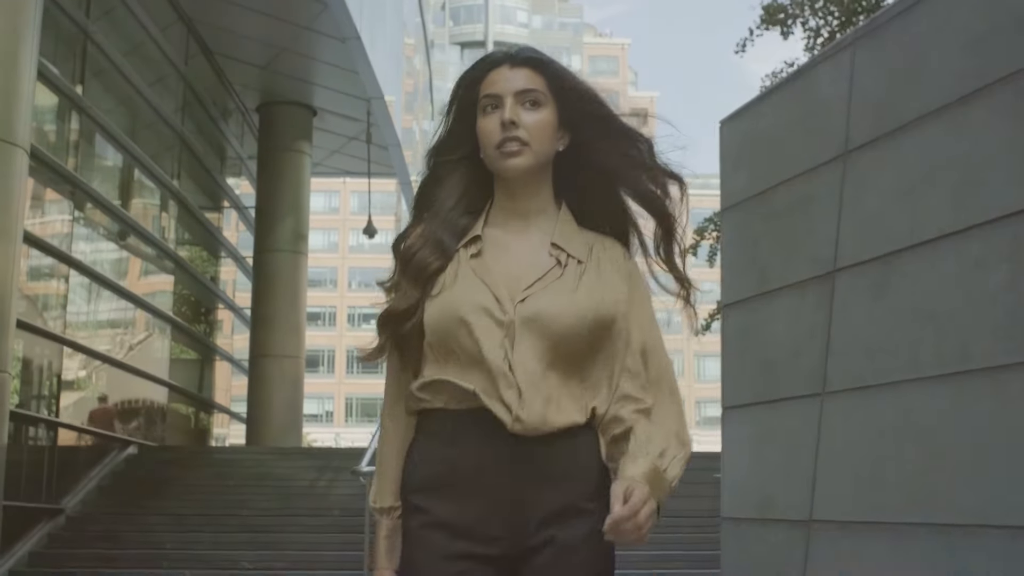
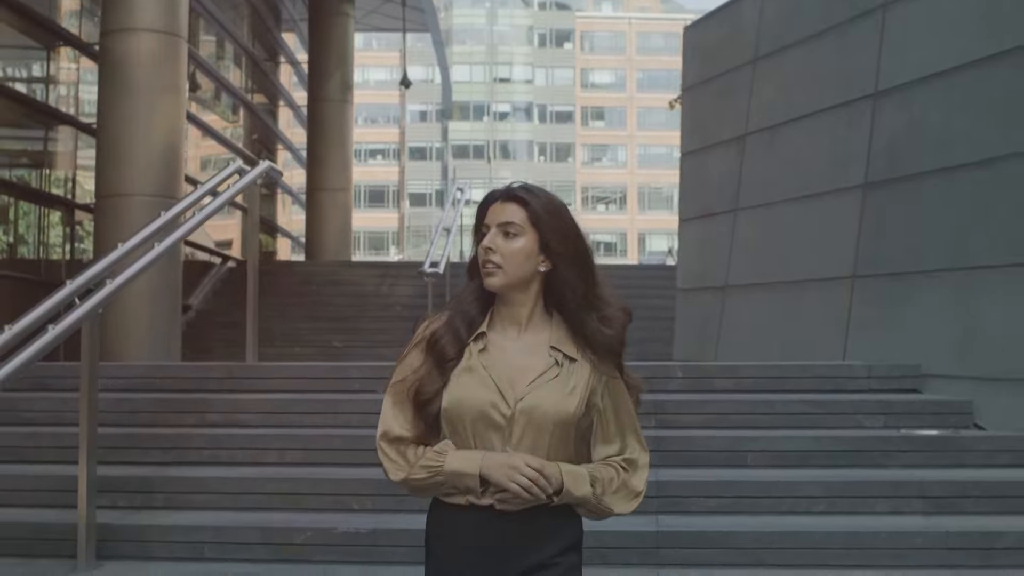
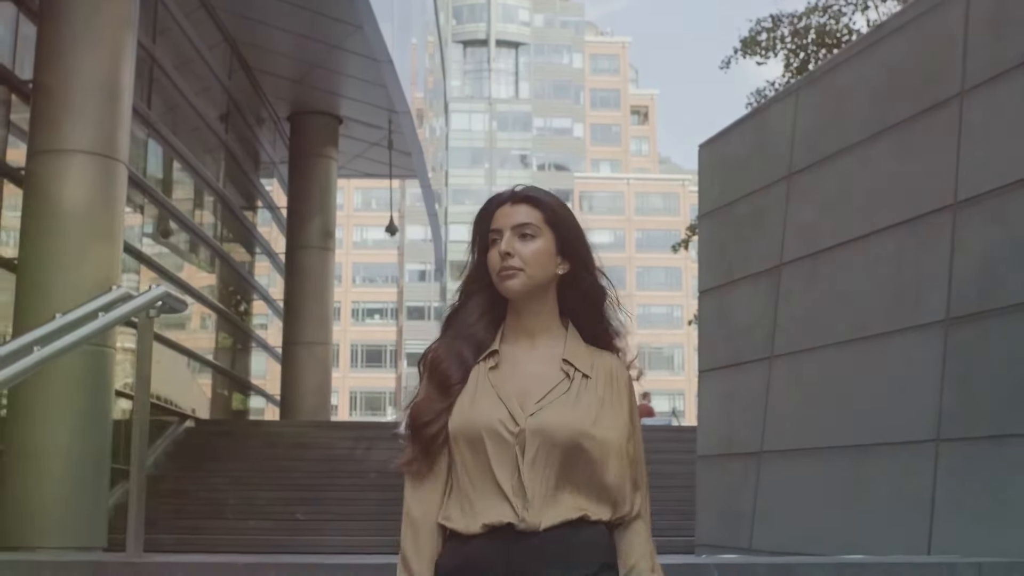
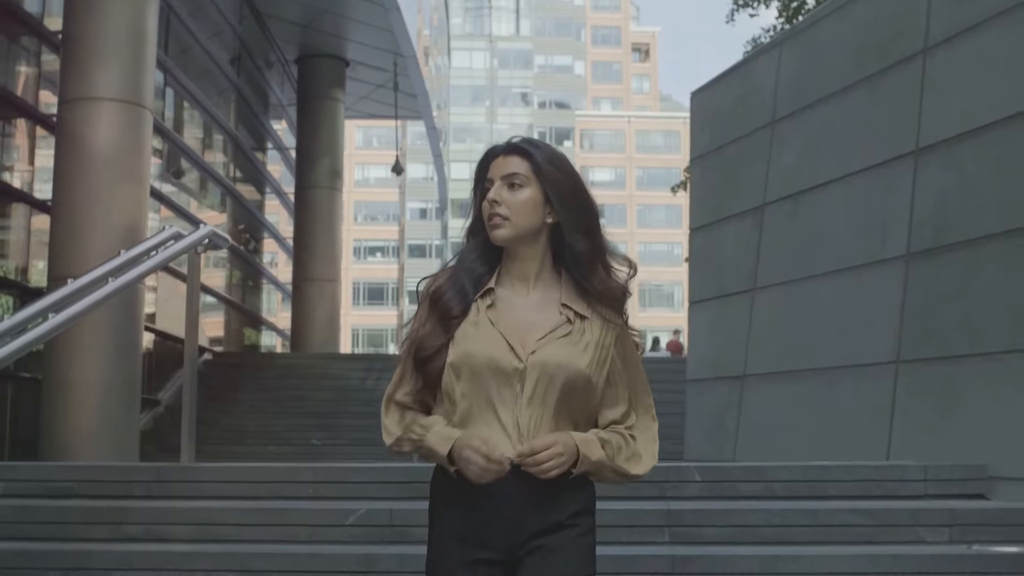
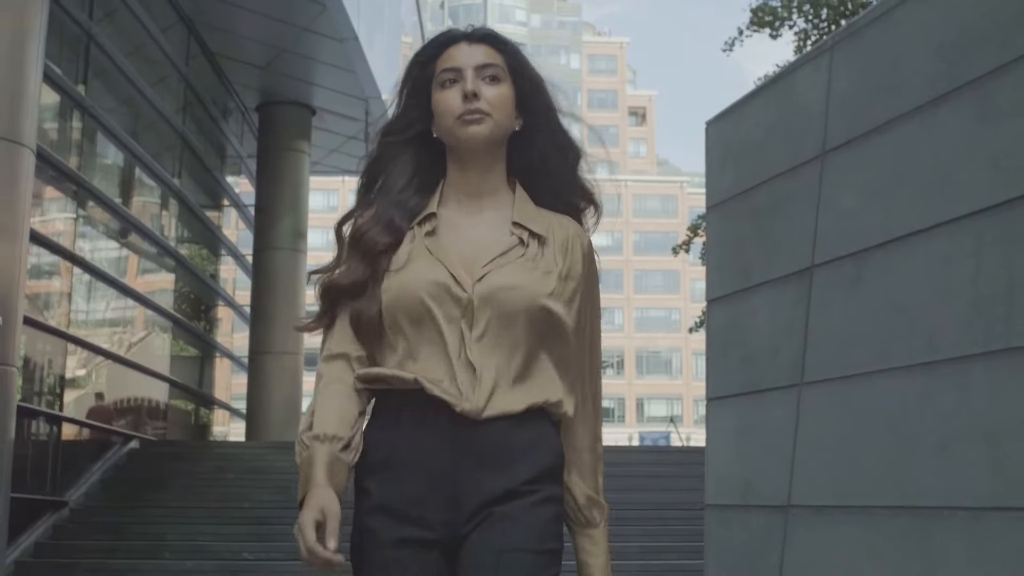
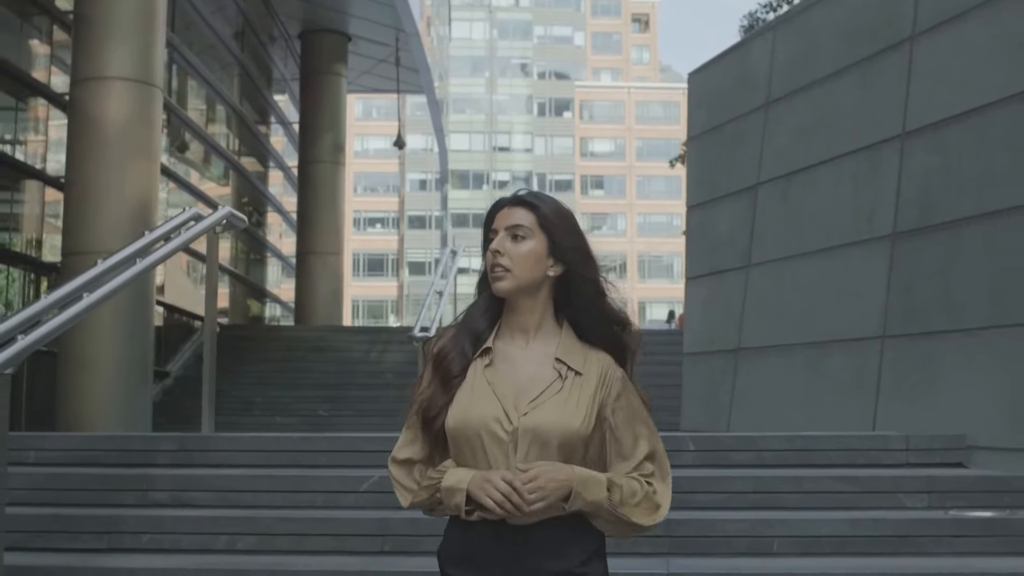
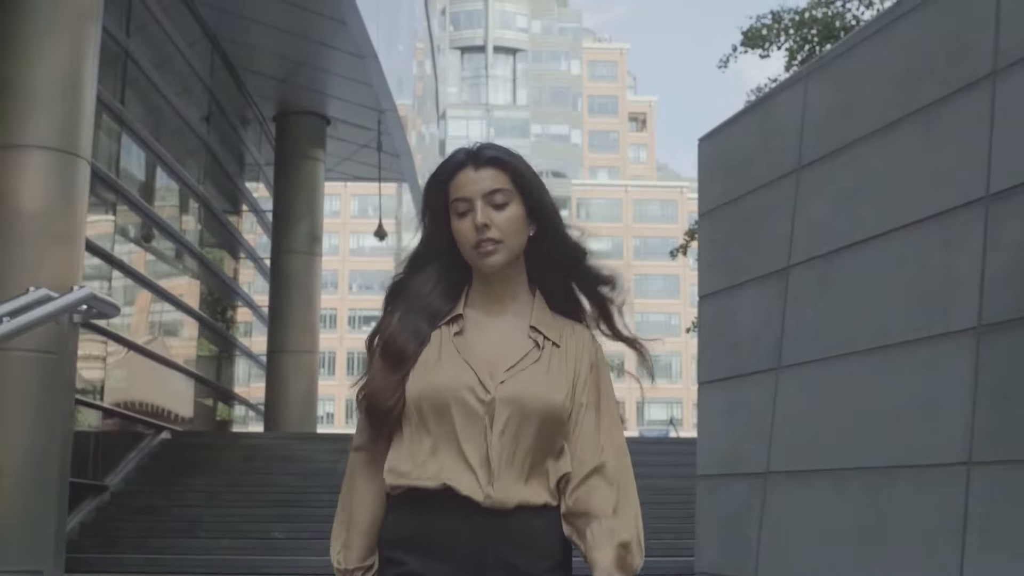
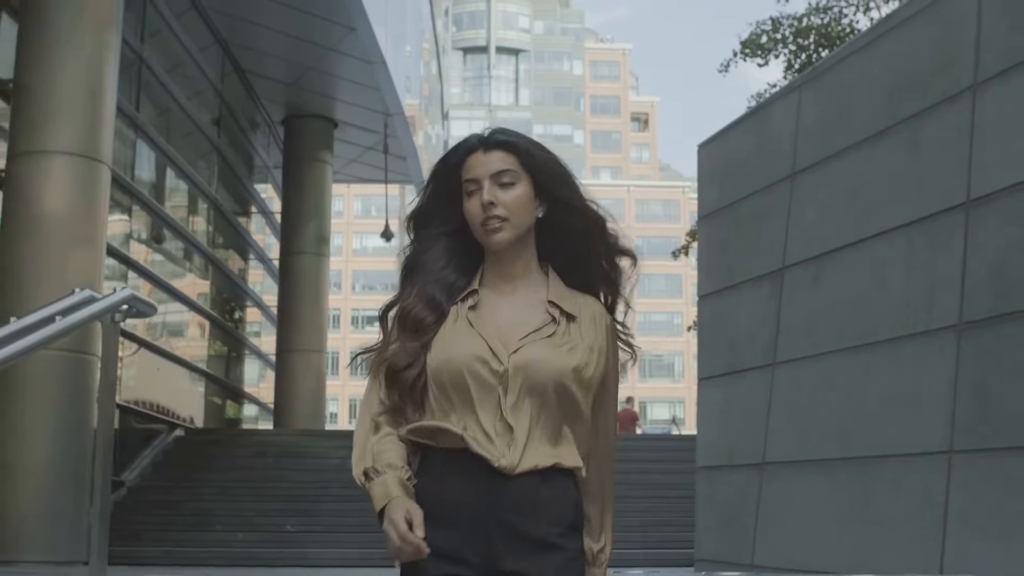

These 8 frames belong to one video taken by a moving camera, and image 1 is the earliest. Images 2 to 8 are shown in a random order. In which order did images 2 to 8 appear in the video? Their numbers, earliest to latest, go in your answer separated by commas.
5, 7, 8, 3, 4, 6, 2
